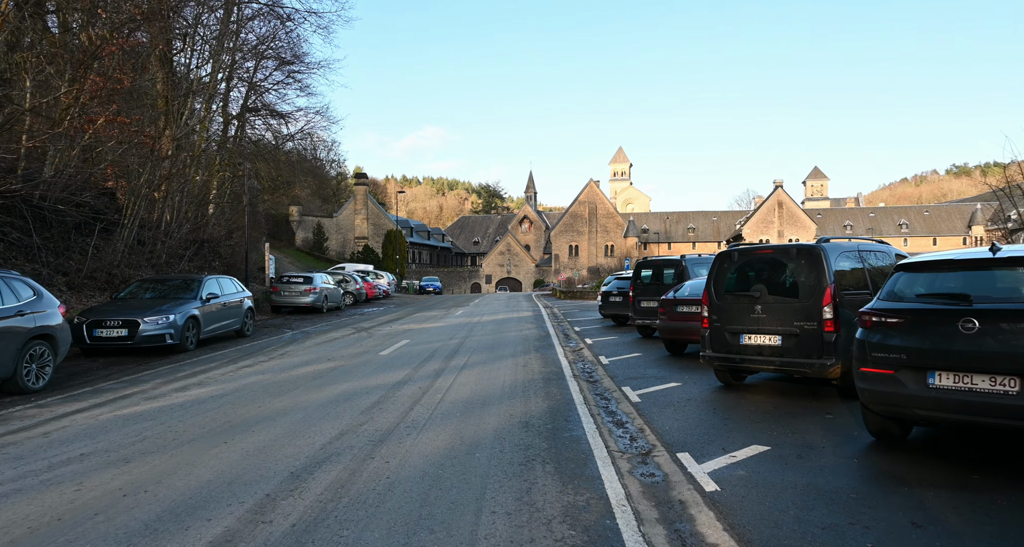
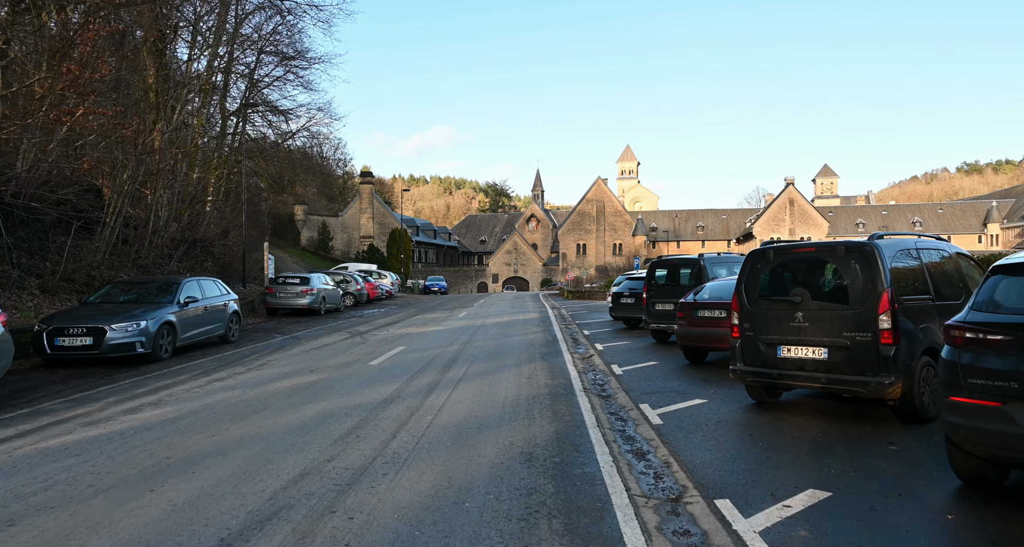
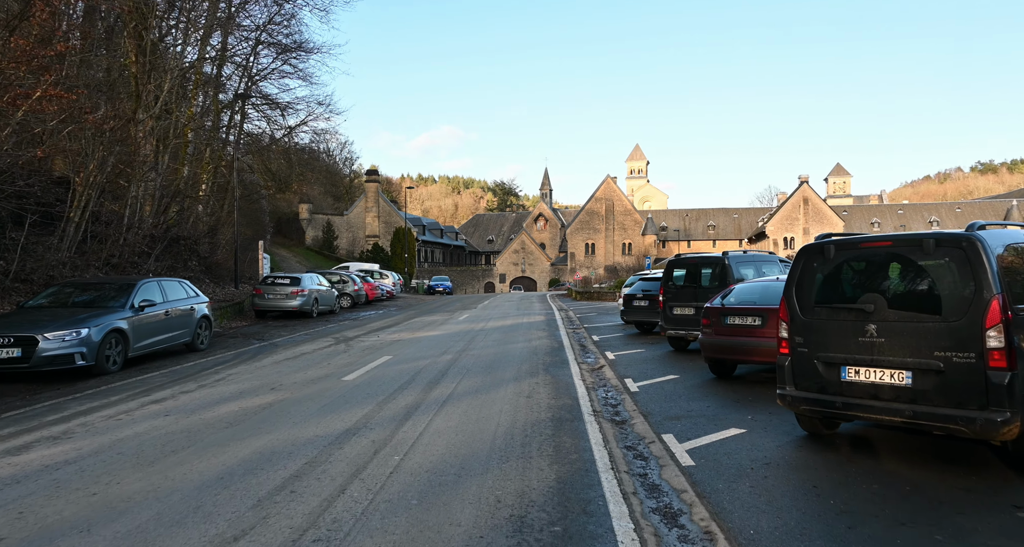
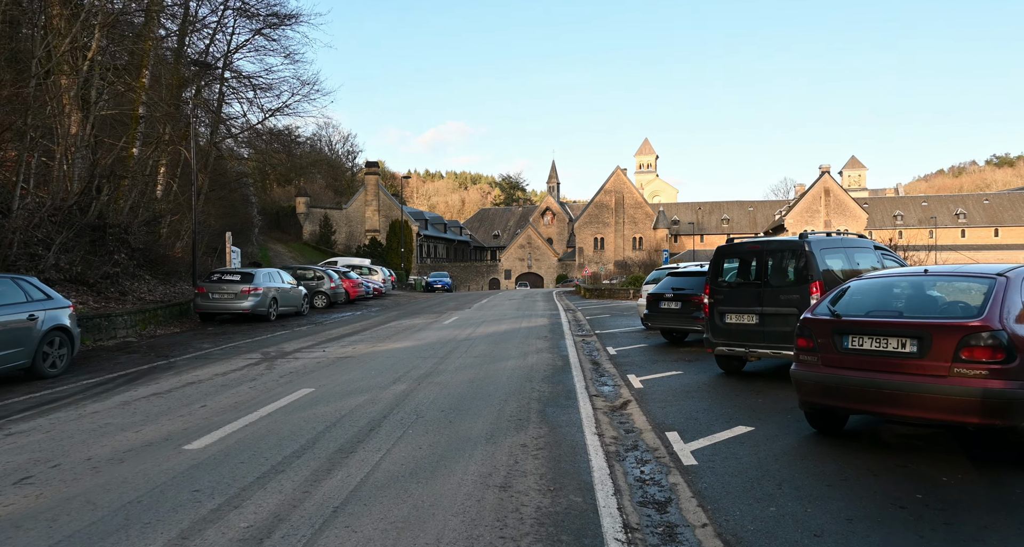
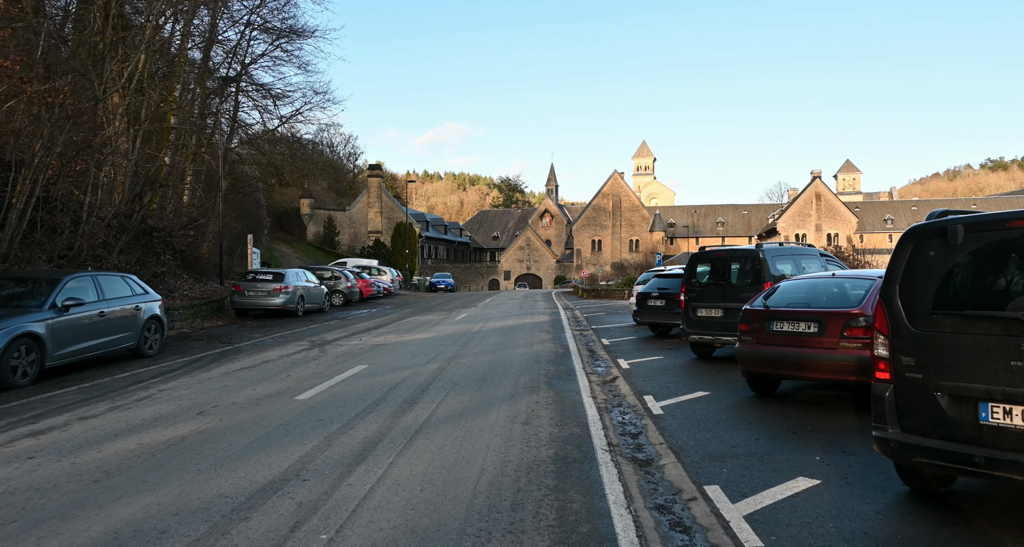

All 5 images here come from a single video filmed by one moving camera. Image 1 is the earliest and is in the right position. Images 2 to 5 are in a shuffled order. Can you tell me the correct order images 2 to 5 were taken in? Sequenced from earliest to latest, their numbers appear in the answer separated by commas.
2, 3, 5, 4
